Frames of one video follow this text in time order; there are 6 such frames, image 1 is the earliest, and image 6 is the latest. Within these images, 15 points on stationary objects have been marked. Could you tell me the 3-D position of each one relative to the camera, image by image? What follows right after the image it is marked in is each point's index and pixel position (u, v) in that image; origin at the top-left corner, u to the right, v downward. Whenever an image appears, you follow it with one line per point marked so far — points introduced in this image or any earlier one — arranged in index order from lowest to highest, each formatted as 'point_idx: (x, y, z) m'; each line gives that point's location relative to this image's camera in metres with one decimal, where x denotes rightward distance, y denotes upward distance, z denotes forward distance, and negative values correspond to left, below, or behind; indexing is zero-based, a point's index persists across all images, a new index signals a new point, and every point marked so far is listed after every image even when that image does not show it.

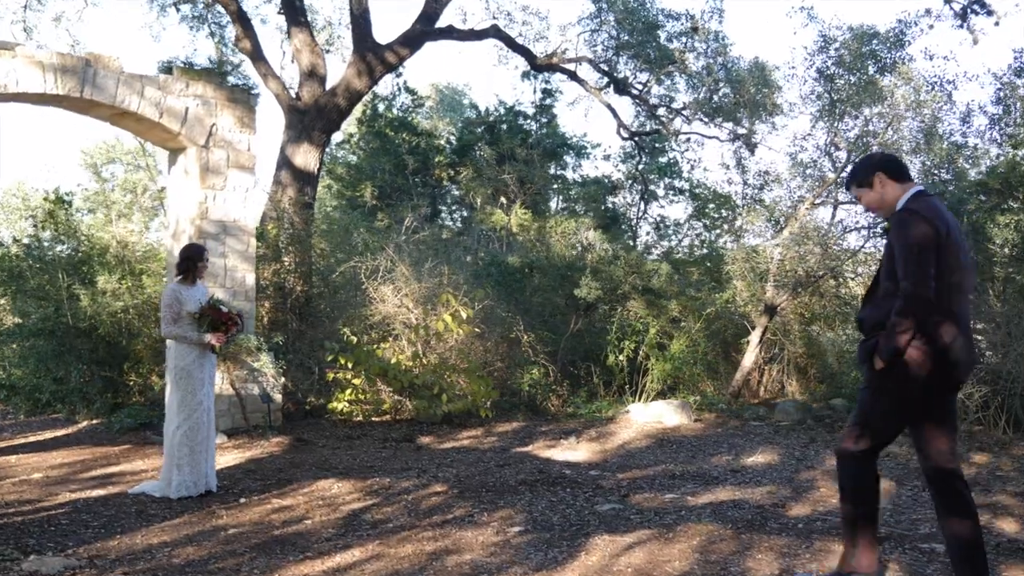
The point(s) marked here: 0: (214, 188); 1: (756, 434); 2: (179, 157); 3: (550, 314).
0: (-2.1, +0.7, +8.0) m
1: (+1.8, -1.1, +8.3) m
2: (-2.3, +0.9, +8.1) m
3: (+0.3, -0.3, +10.3) m
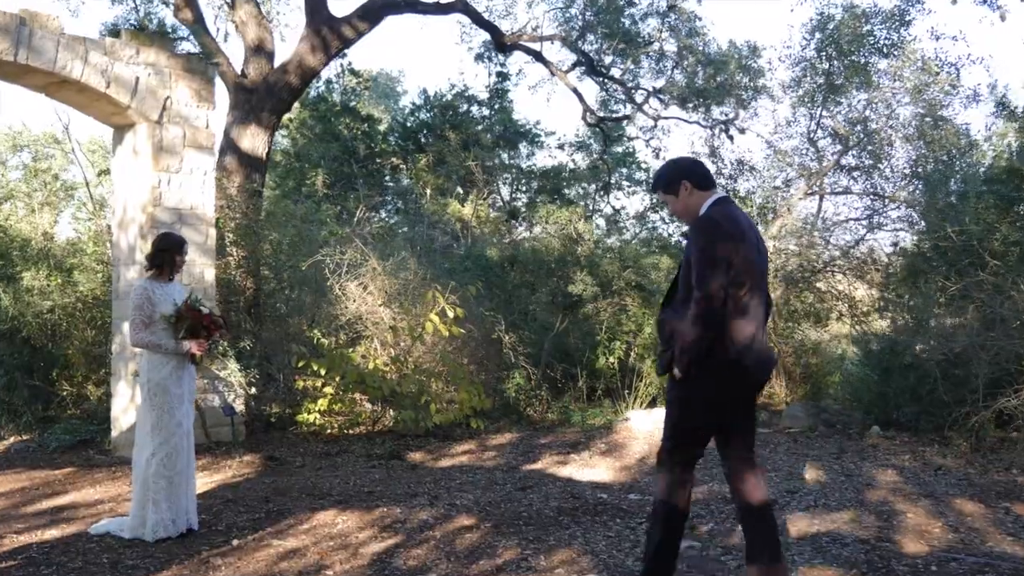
0: (-2.1, +0.7, +7.0) m
1: (+1.7, -1.0, +7.6) m
2: (-2.4, +0.9, +7.0) m
3: (+0.2, -0.2, +9.4) m
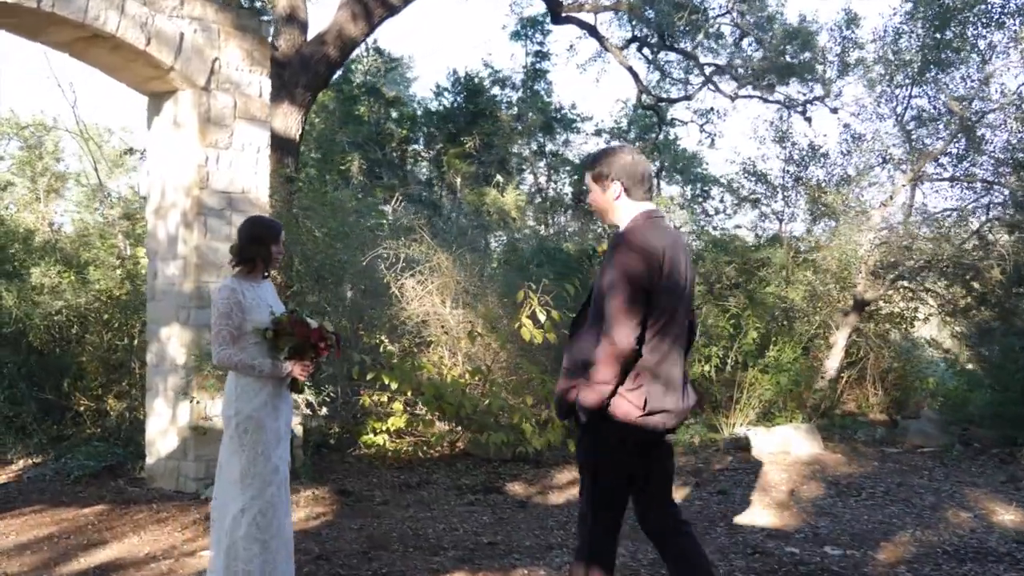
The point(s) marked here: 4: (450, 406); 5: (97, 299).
0: (-1.5, +0.7, +5.9) m
1: (+2.3, -1.0, +6.5) m
2: (-1.8, +0.9, +5.9) m
3: (+0.7, -0.2, +8.3) m
4: (-0.4, -0.7, +6.6) m
5: (-2.7, -0.1, +7.4) m
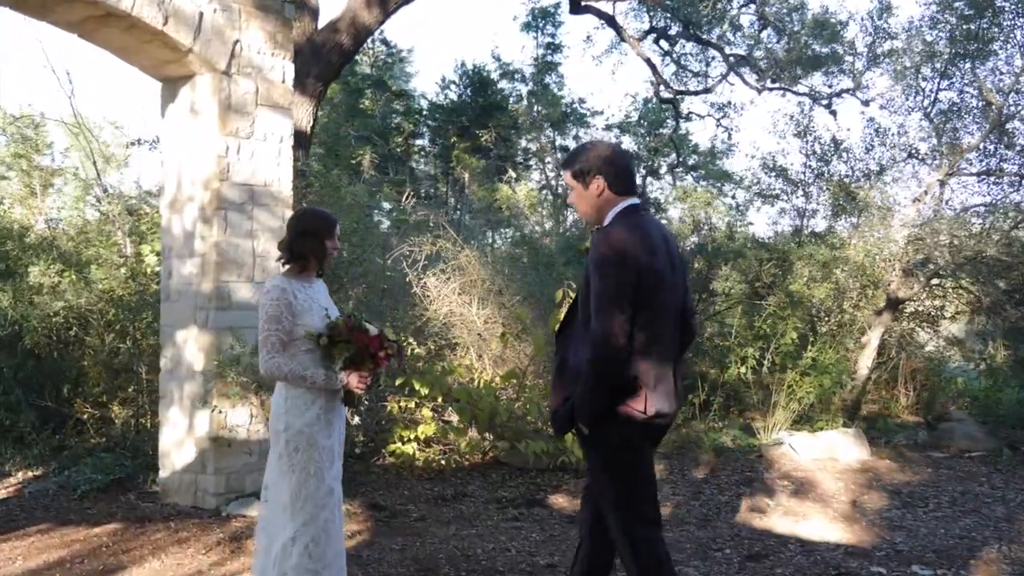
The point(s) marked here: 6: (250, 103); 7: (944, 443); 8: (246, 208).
0: (-1.3, +0.7, +5.5) m
1: (+2.5, -1.0, +6.2) m
2: (-1.6, +0.9, +5.5) m
3: (+0.9, -0.2, +7.9) m
4: (-0.2, -0.7, +6.2) m
5: (-2.5, -0.1, +7.0) m
6: (-1.3, +0.9, +5.5) m
7: (+2.8, -1.0, +7.4) m
8: (-1.3, +0.4, +5.5) m
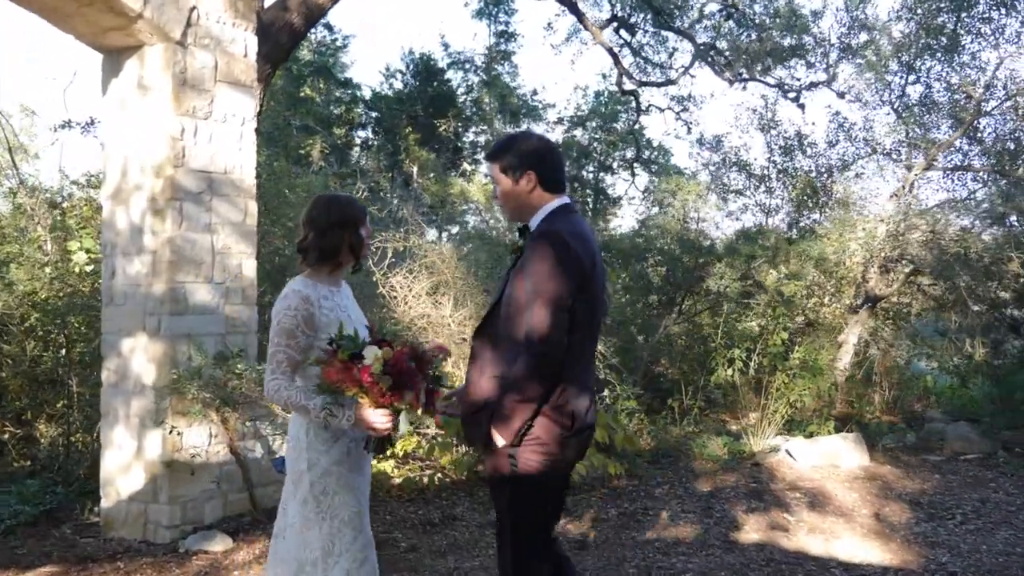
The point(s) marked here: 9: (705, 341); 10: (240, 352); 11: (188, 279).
0: (-1.3, +0.7, +4.8) m
1: (+2.4, -1.0, +5.8) m
2: (-1.6, +0.9, +4.8) m
3: (+0.7, -0.2, +7.4) m
4: (-0.2, -0.7, +5.6) m
5: (-2.7, -0.1, +6.3) m
6: (-1.3, +0.9, +4.9) m
7: (+2.6, -1.0, +7.0) m
8: (-1.3, +0.4, +4.9) m
9: (+1.4, -0.4, +8.0) m
10: (-1.2, -0.3, +4.9) m
11: (-1.4, 0.0, +4.9) m
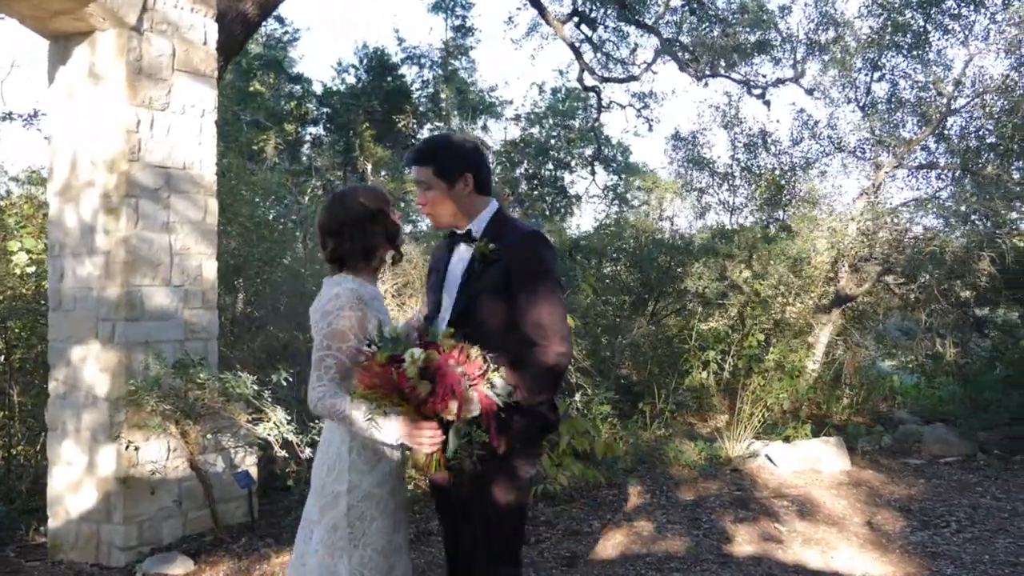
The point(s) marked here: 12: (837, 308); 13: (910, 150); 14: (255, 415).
0: (-1.4, +0.7, +4.5) m
1: (+2.3, -1.0, +5.7) m
2: (-1.7, +0.9, +4.5) m
3: (+0.5, -0.2, +7.2) m
4: (-0.4, -0.7, +5.4) m
5: (-2.8, -0.1, +5.9) m
6: (-1.4, +0.9, +4.6) m
7: (+2.4, -1.0, +6.9) m
8: (-1.4, +0.4, +4.6) m
9: (+1.1, -0.4, +7.8) m
10: (-1.3, -0.3, +4.6) m
11: (-1.4, 0.0, +4.5) m
12: (+2.5, -0.2, +8.8) m
13: (+3.0, +1.1, +8.8) m
14: (-1.1, -0.5, +4.8) m
